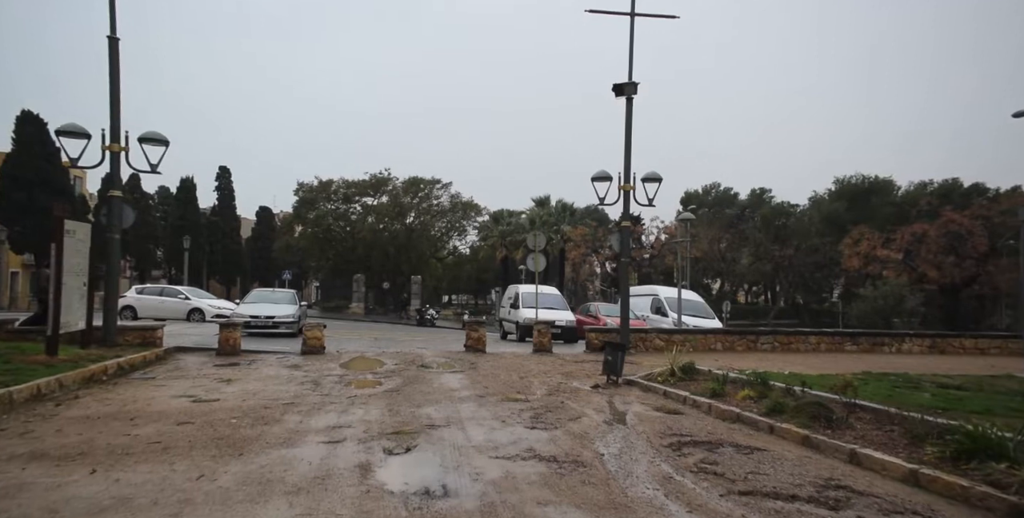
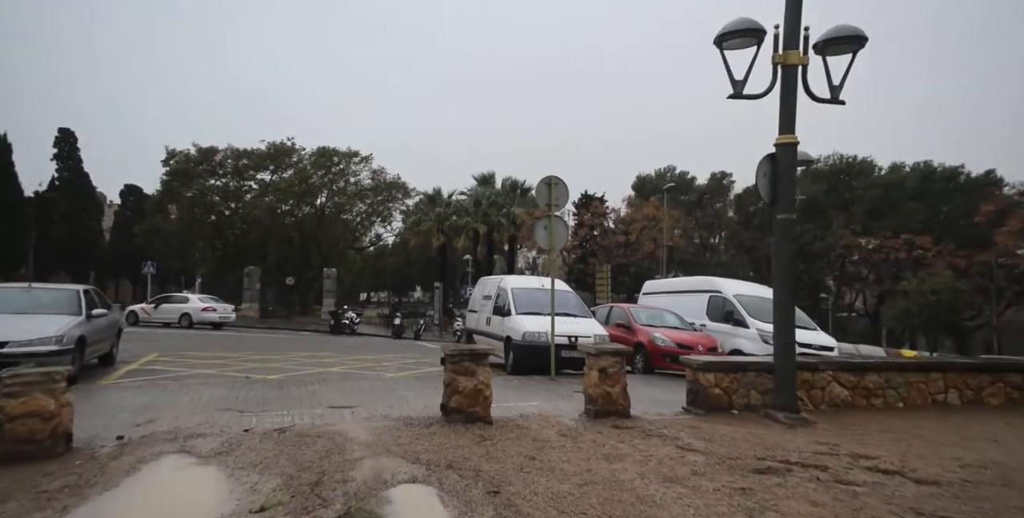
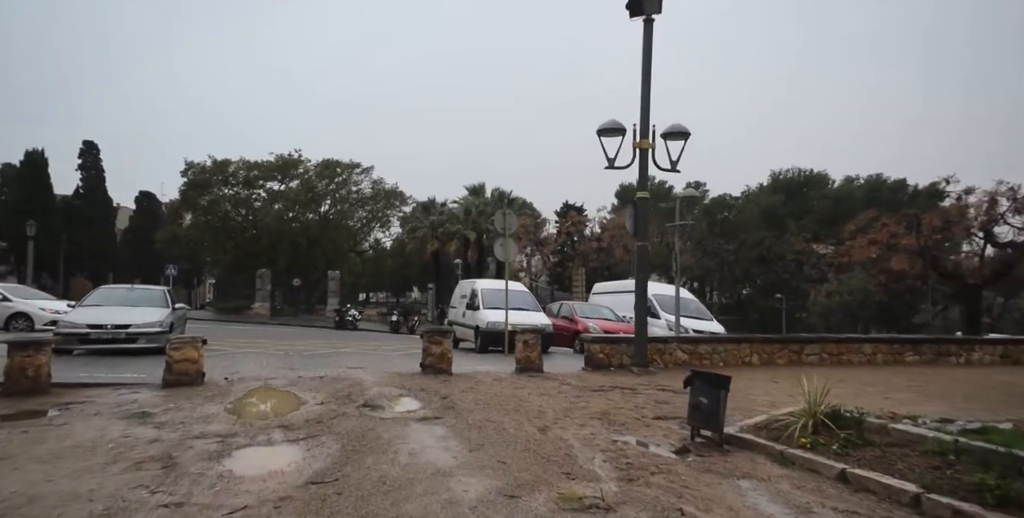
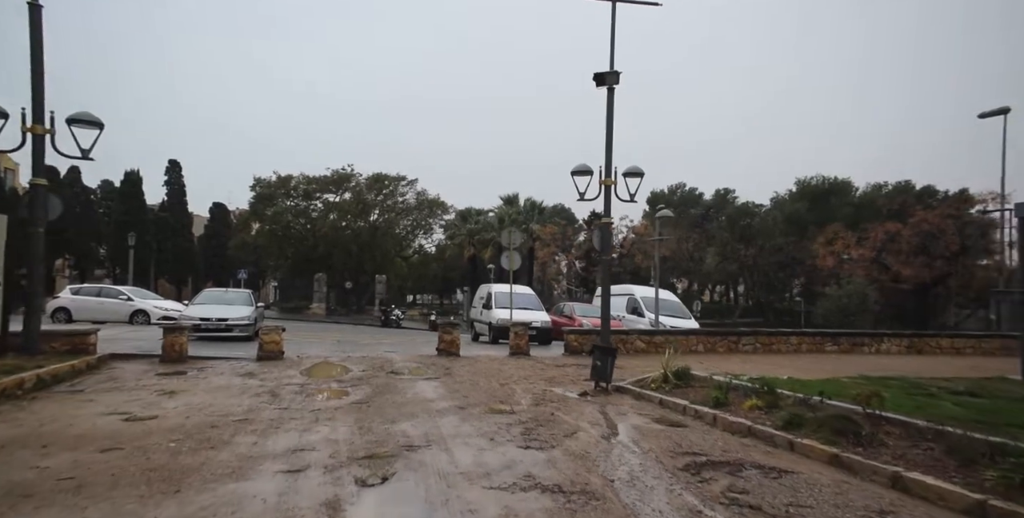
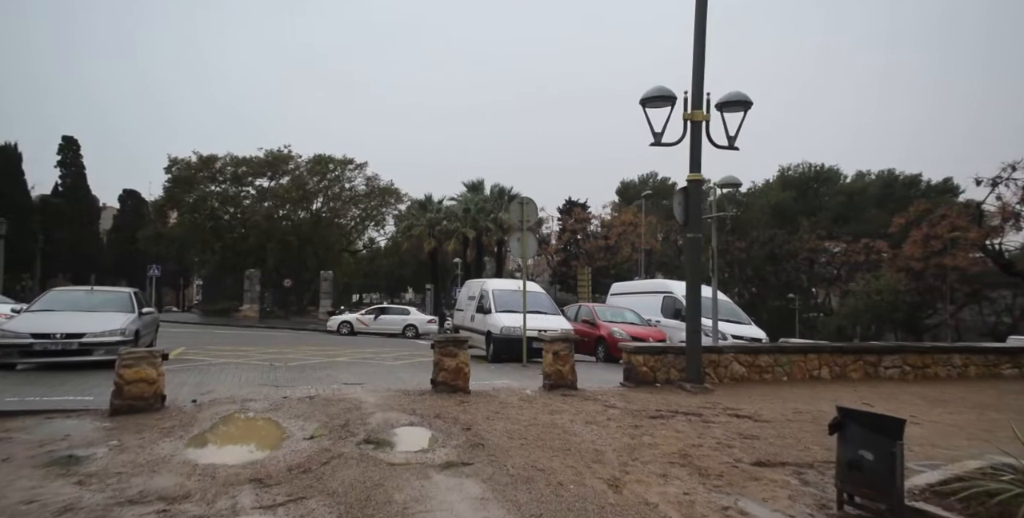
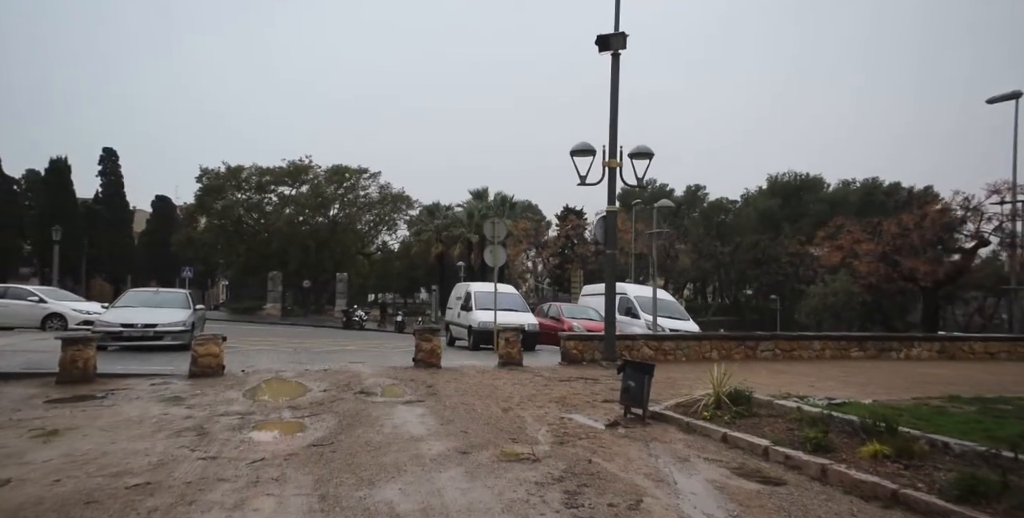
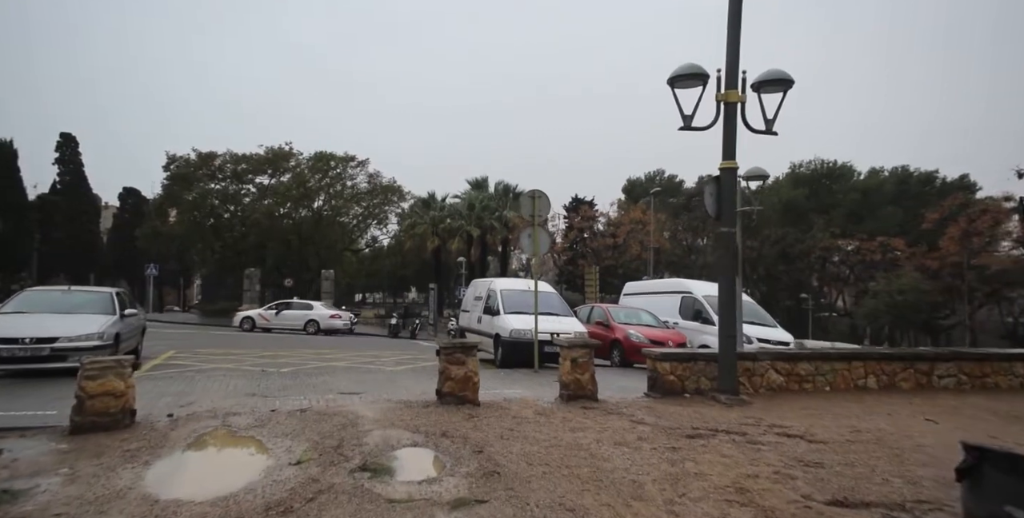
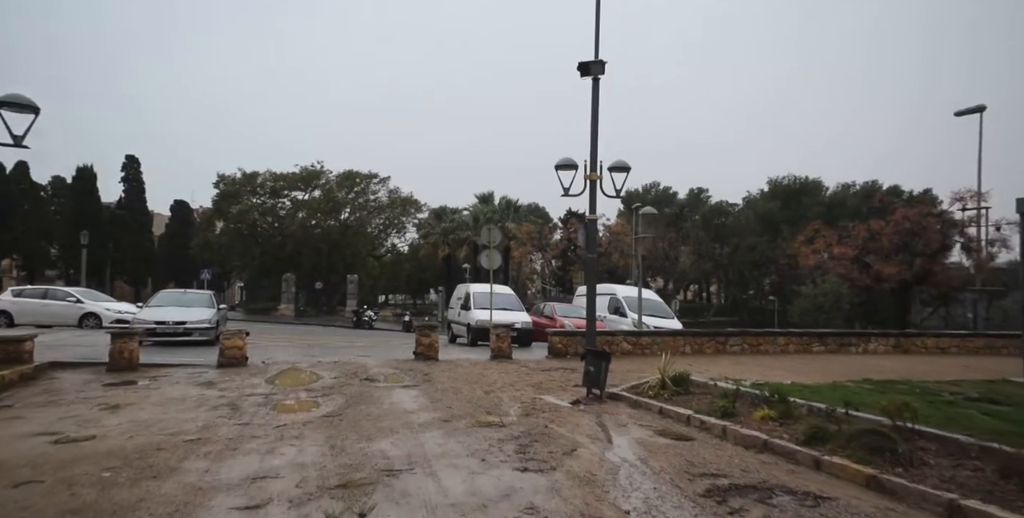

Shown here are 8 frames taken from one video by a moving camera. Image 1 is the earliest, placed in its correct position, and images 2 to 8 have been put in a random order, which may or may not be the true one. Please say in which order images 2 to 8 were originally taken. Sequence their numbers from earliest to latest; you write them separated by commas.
4, 8, 6, 3, 5, 7, 2
